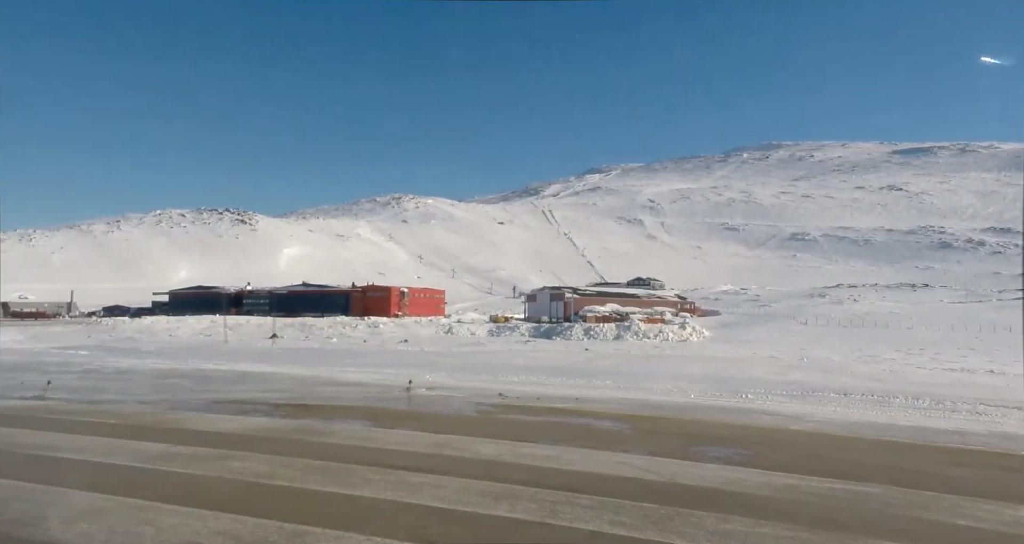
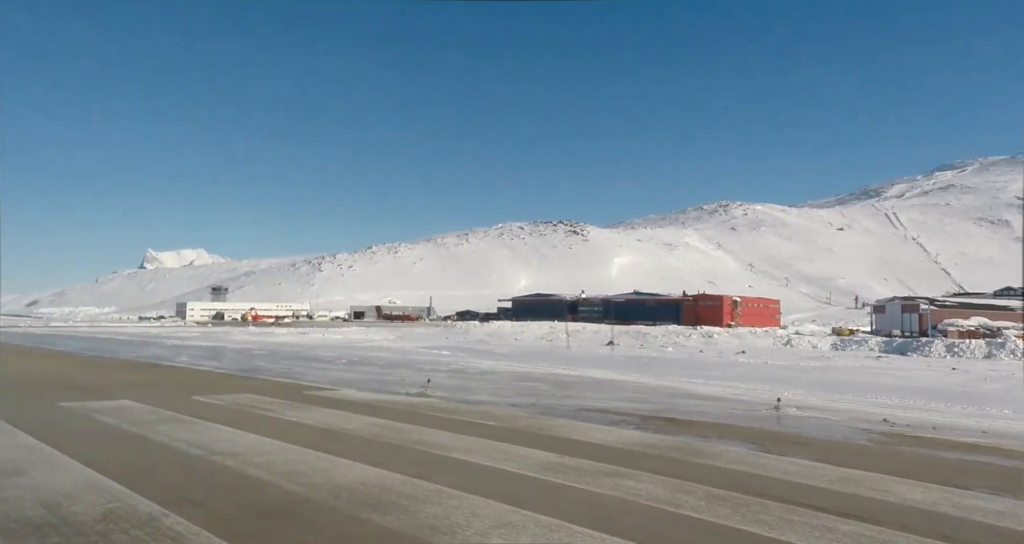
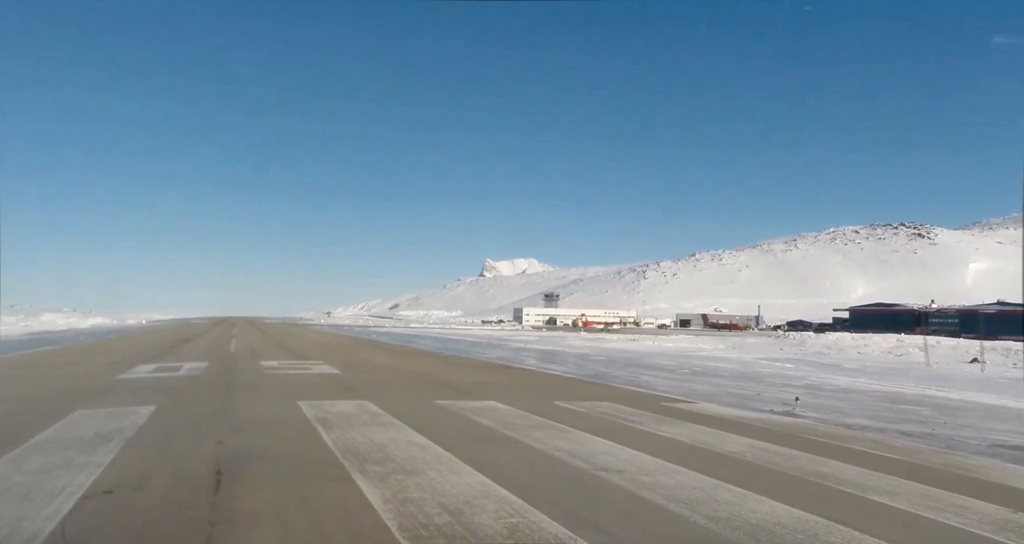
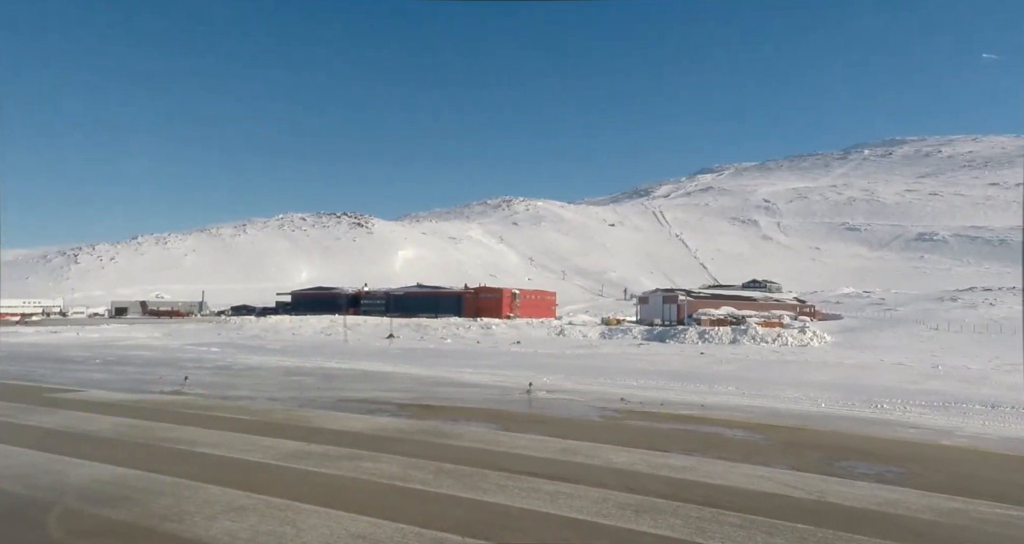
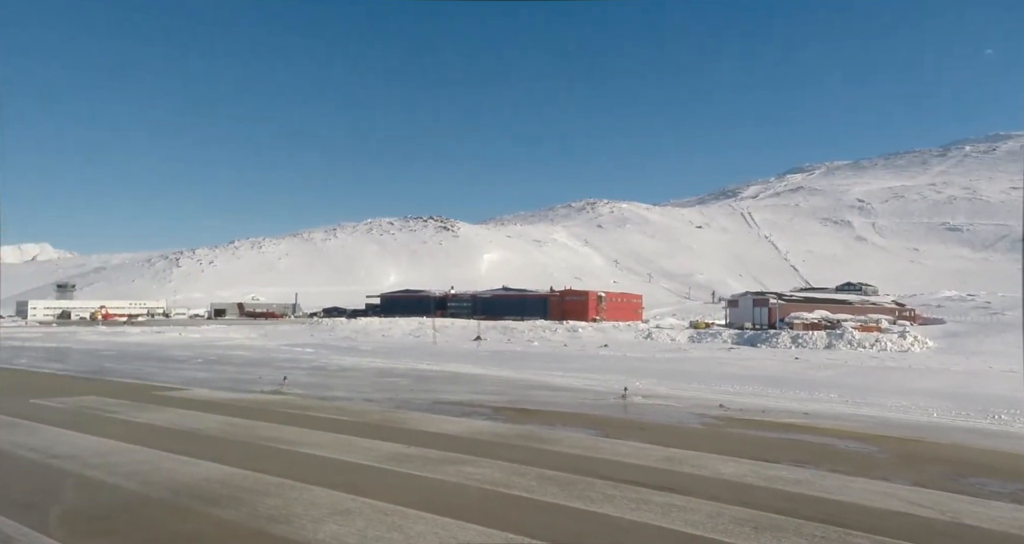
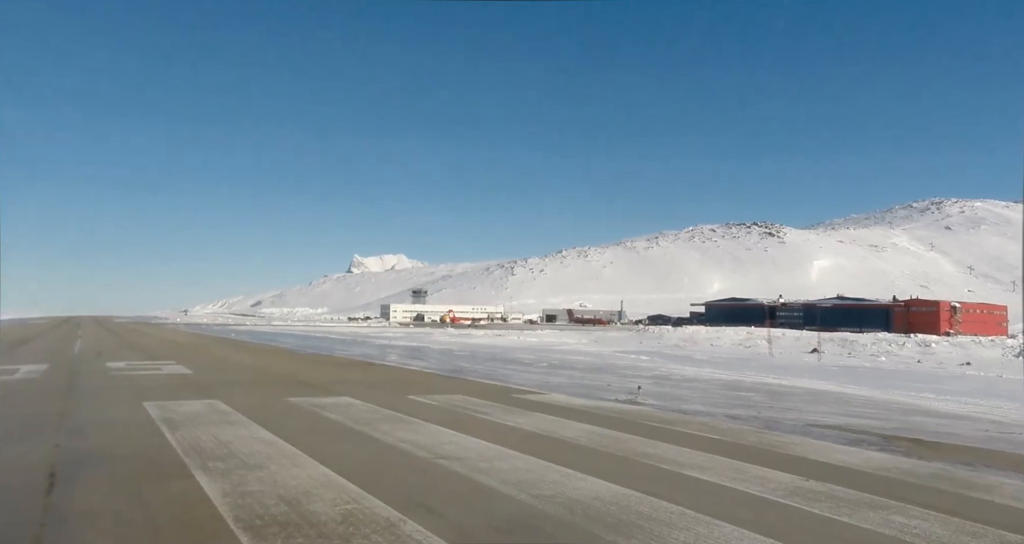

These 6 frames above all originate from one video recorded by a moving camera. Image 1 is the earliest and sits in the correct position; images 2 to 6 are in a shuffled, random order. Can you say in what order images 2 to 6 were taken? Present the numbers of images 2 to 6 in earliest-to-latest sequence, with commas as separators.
4, 5, 2, 6, 3
